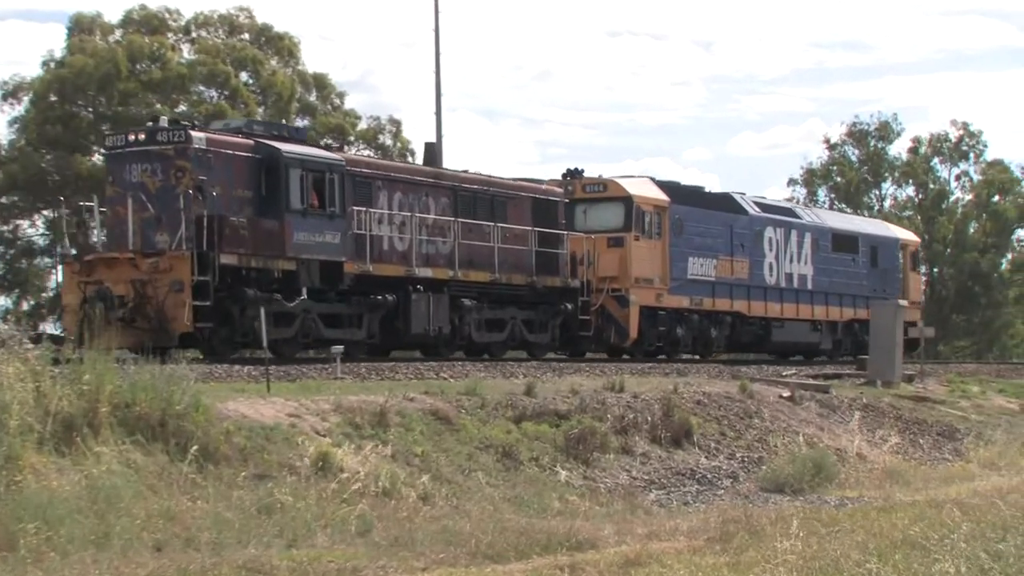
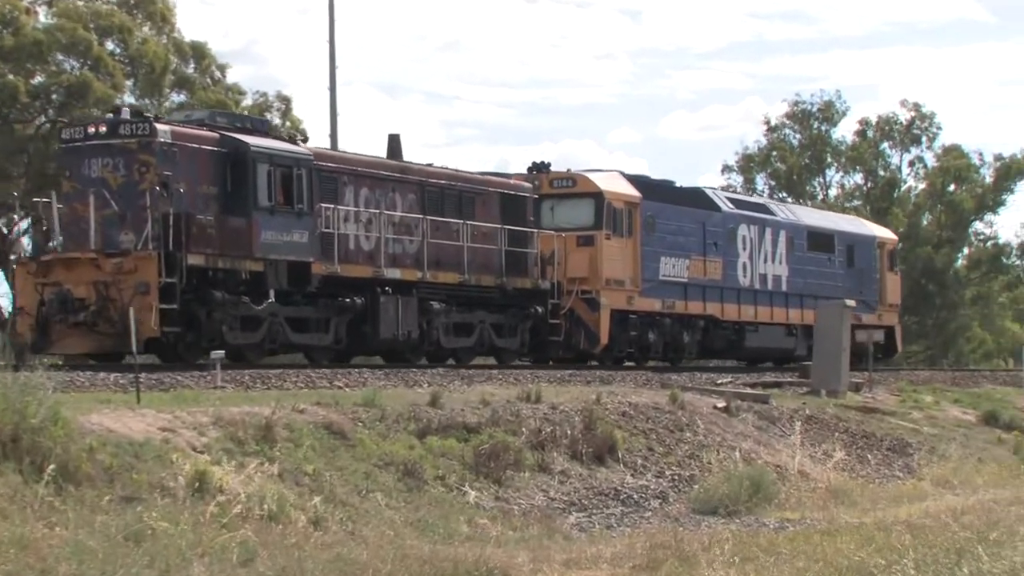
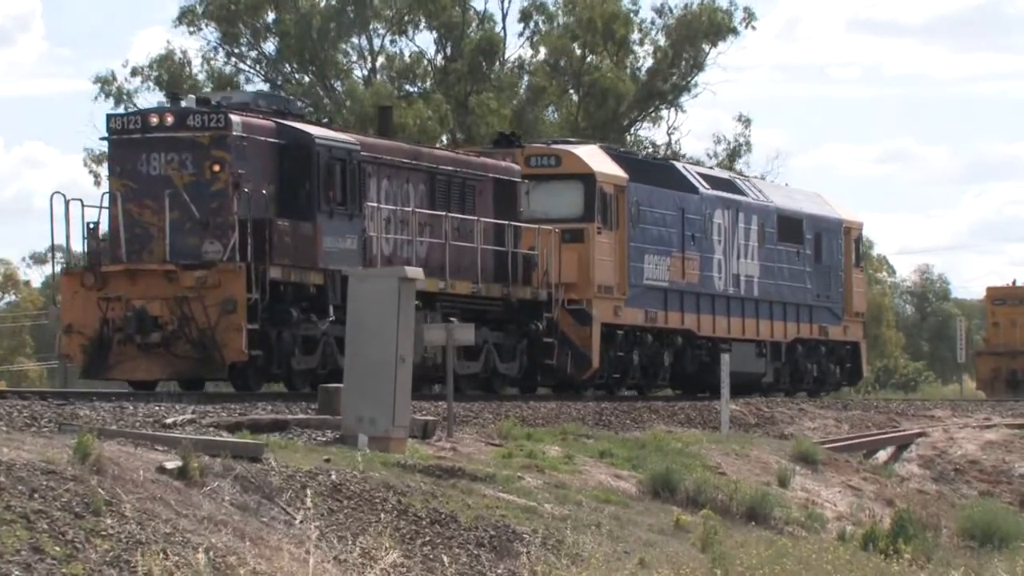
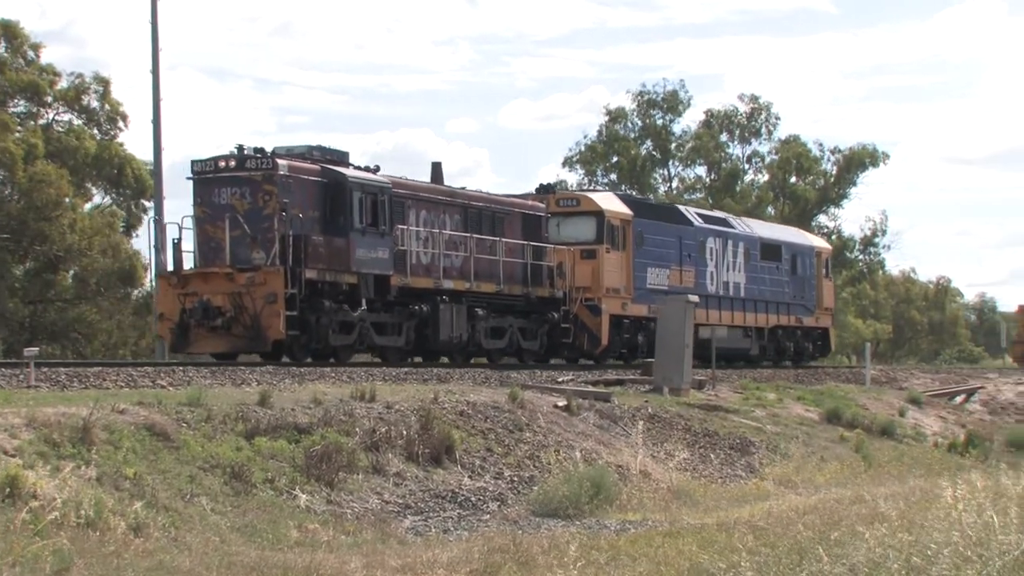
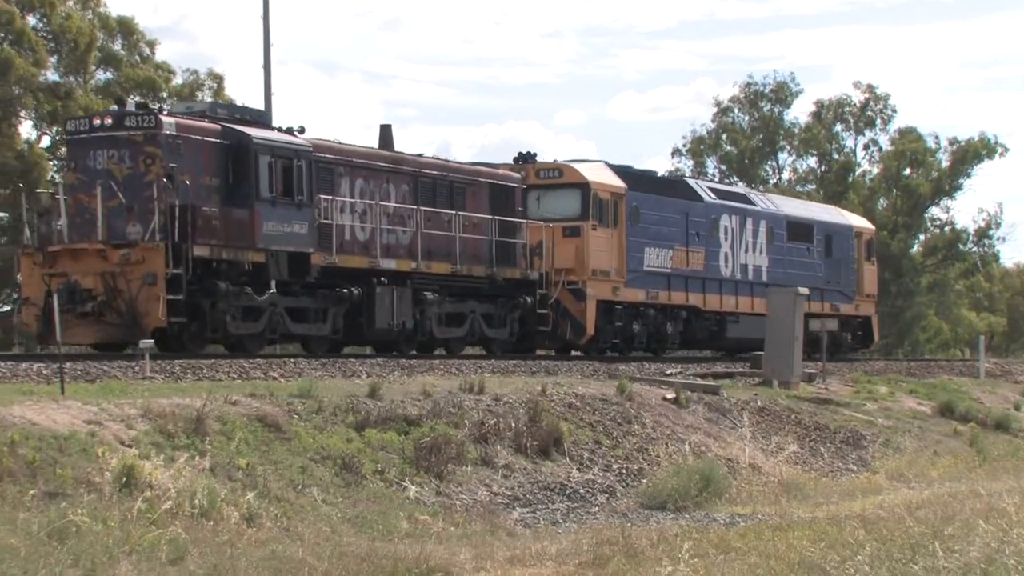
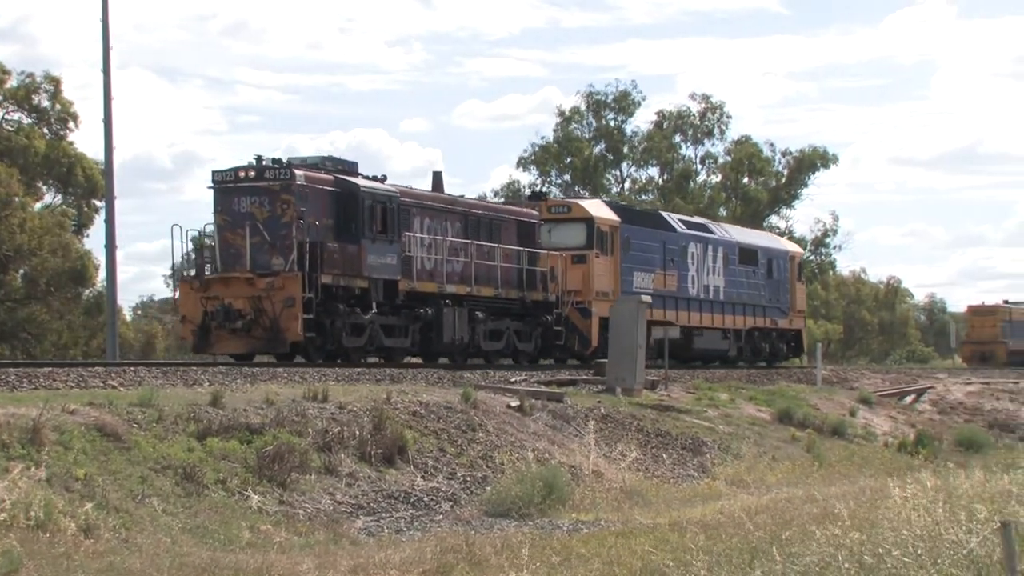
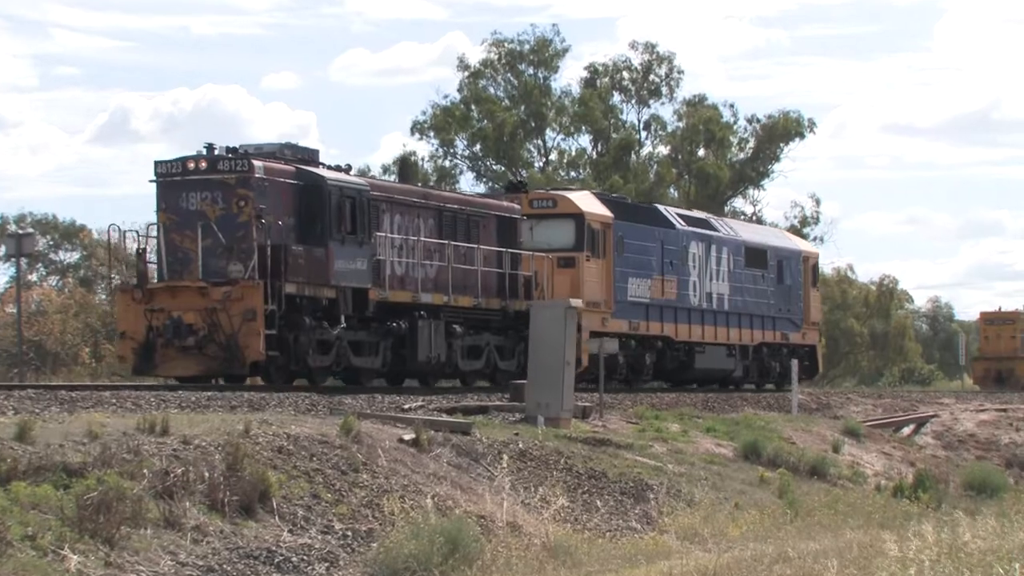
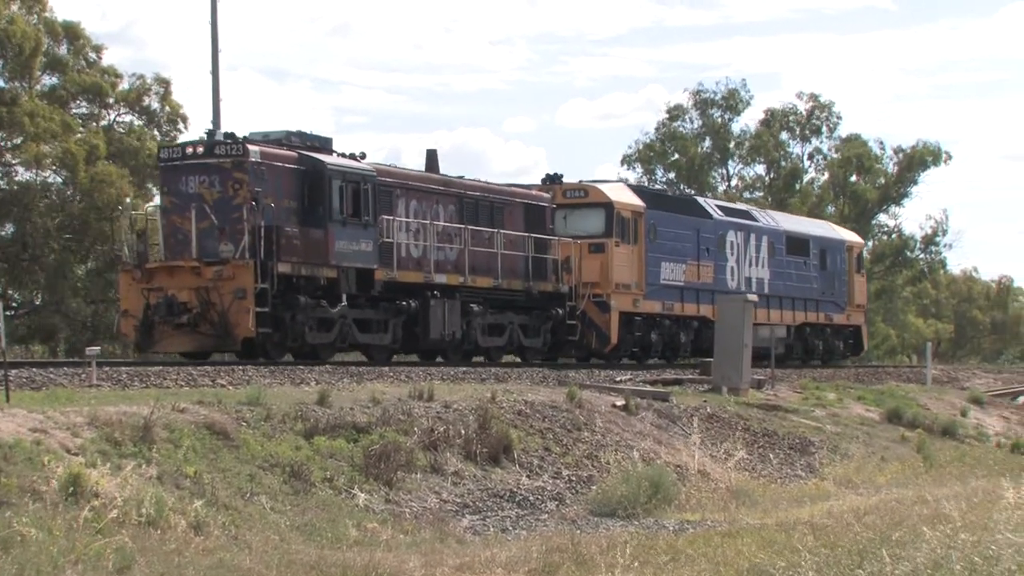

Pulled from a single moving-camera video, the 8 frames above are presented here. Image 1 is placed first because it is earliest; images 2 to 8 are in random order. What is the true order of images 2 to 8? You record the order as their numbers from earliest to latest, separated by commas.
2, 5, 8, 4, 6, 7, 3
